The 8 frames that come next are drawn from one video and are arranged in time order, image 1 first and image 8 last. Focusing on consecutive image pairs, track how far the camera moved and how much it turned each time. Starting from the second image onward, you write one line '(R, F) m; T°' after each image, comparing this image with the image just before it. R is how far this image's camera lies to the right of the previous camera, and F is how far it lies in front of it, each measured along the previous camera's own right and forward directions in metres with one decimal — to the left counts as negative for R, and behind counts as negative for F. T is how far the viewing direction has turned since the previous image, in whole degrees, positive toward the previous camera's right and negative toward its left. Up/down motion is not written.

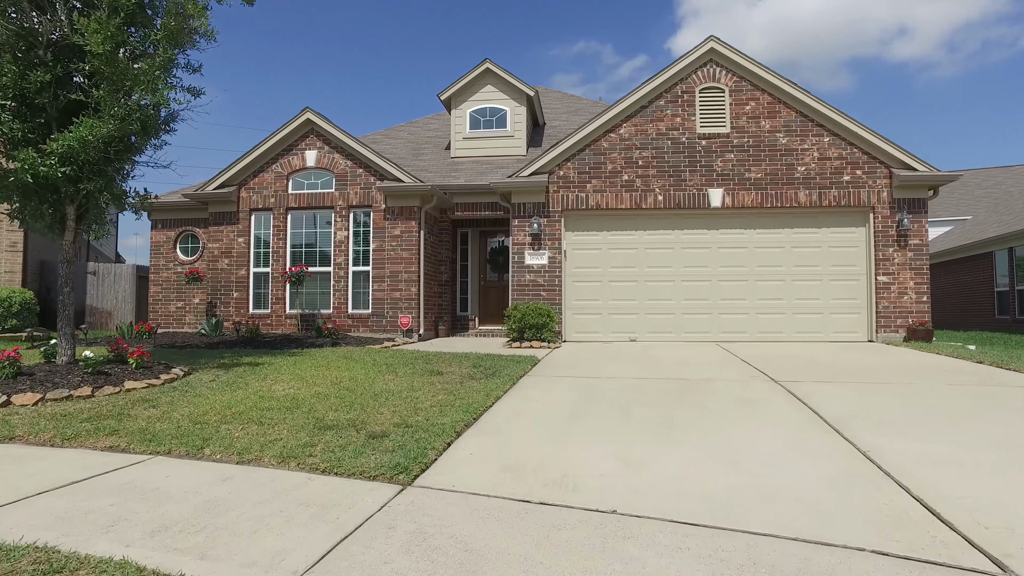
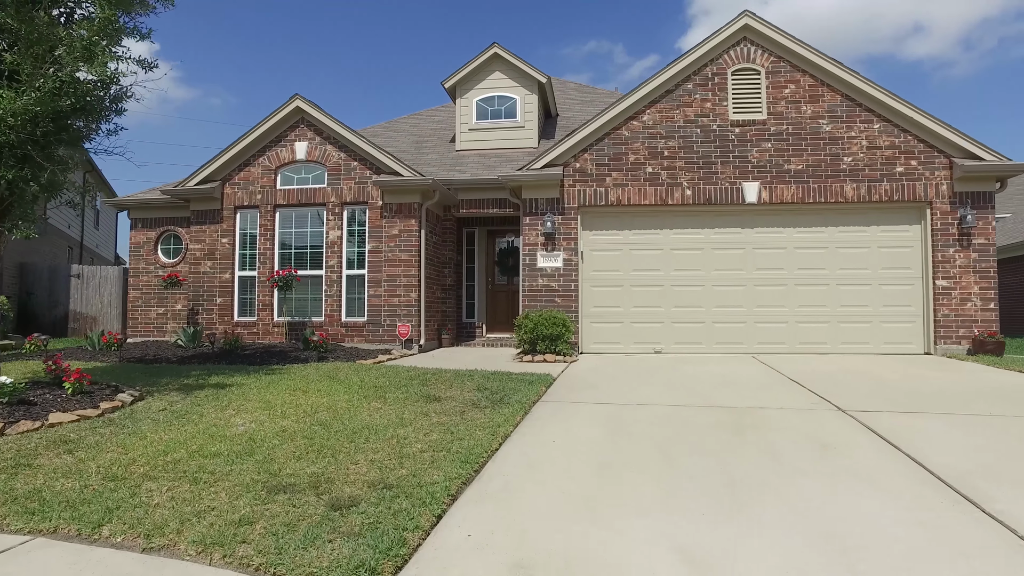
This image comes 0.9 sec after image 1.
(0.0, +1.2) m; -1°
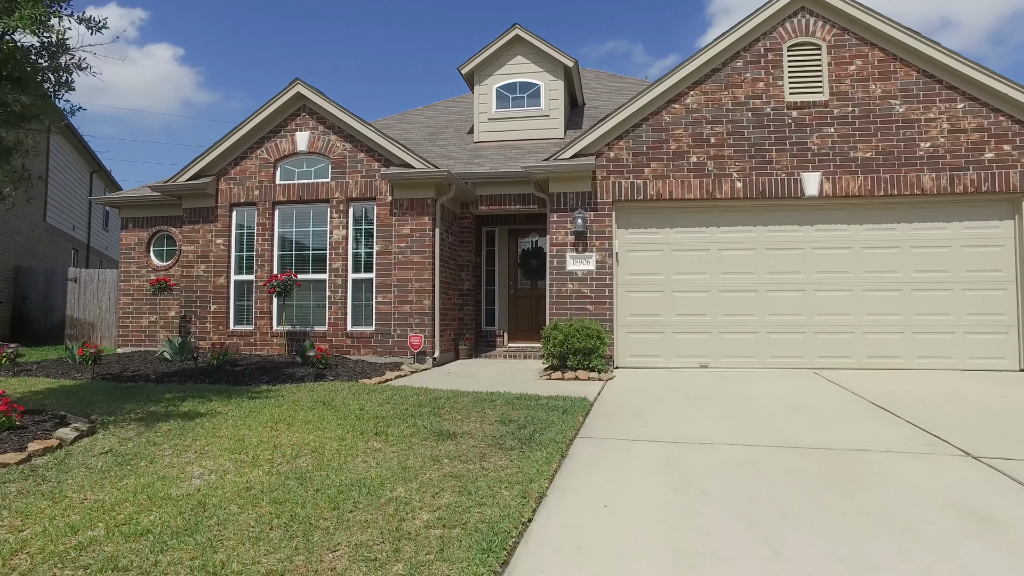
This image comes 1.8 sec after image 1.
(-0.1, +1.2) m; -2°
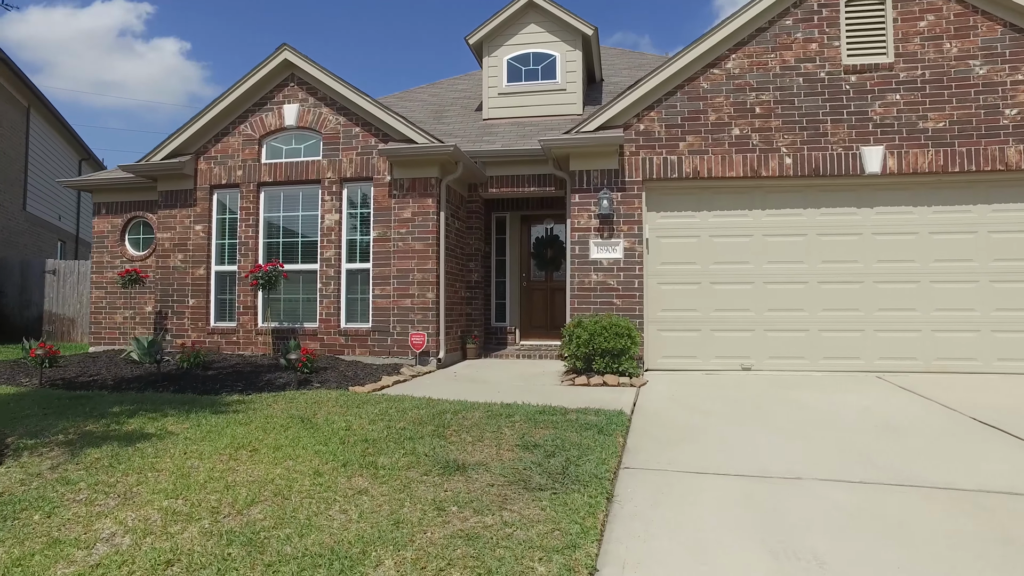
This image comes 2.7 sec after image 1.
(-0.1, +1.1) m; 0°
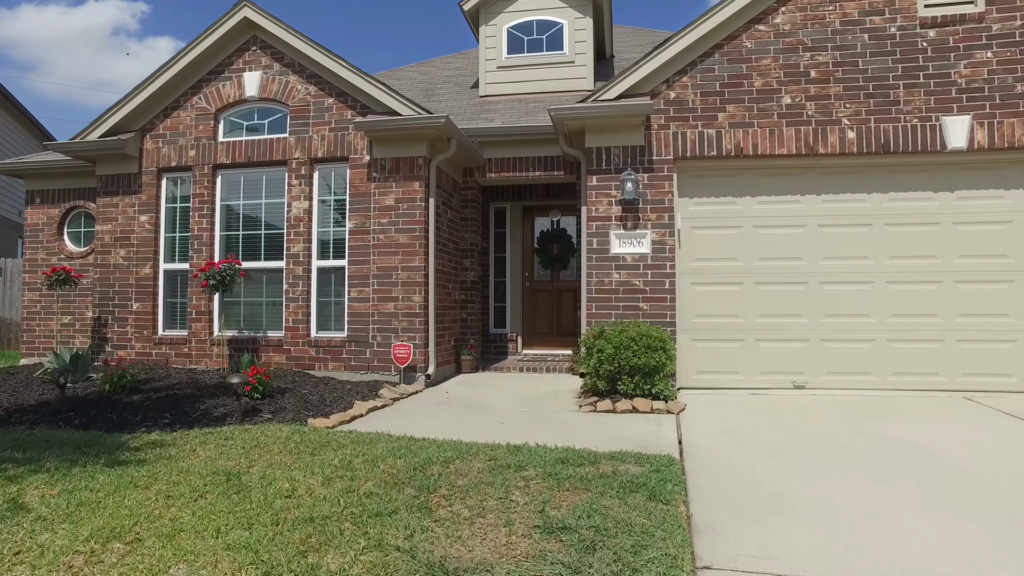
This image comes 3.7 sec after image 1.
(-0.1, +1.4) m; 0°
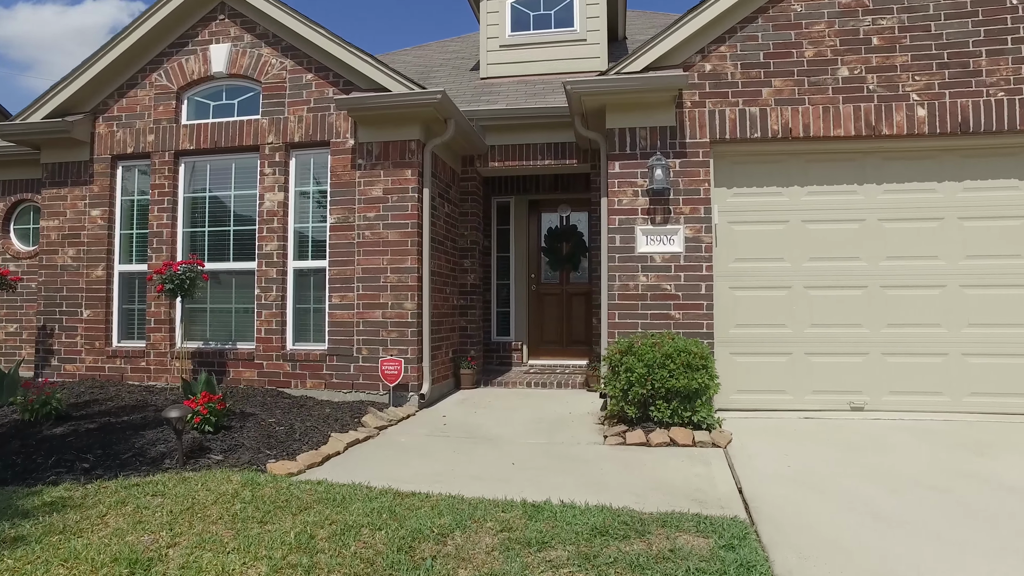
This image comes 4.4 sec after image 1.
(-0.1, +1.0) m; 0°
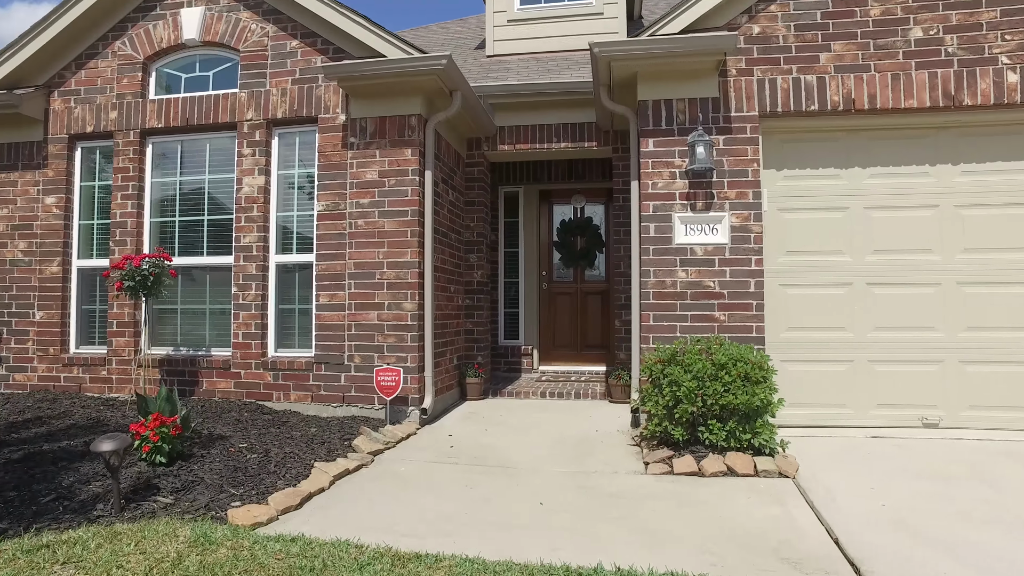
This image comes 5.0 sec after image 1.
(-0.1, +0.8) m; 0°
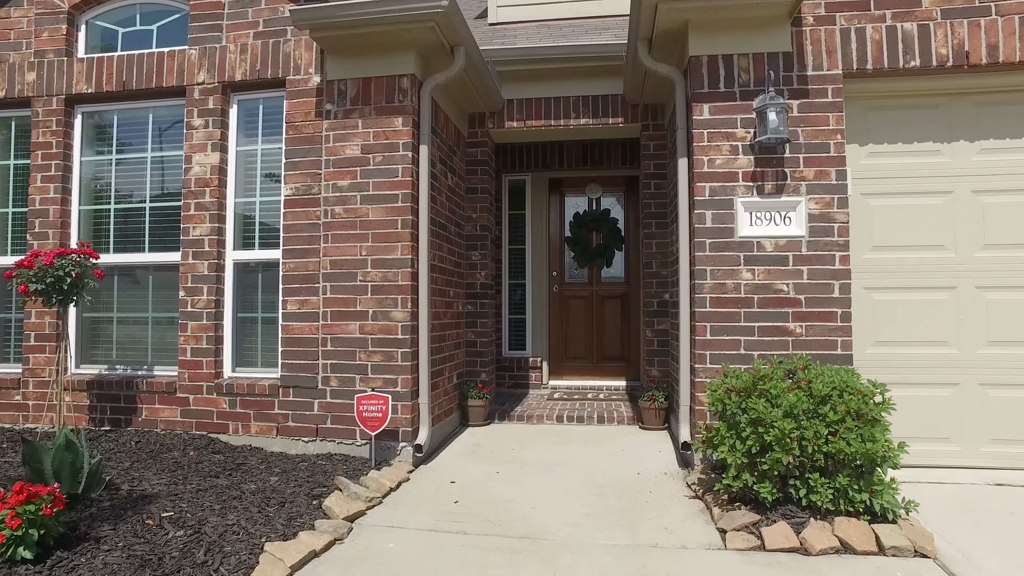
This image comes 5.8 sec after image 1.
(-0.2, +1.1) m; +1°
